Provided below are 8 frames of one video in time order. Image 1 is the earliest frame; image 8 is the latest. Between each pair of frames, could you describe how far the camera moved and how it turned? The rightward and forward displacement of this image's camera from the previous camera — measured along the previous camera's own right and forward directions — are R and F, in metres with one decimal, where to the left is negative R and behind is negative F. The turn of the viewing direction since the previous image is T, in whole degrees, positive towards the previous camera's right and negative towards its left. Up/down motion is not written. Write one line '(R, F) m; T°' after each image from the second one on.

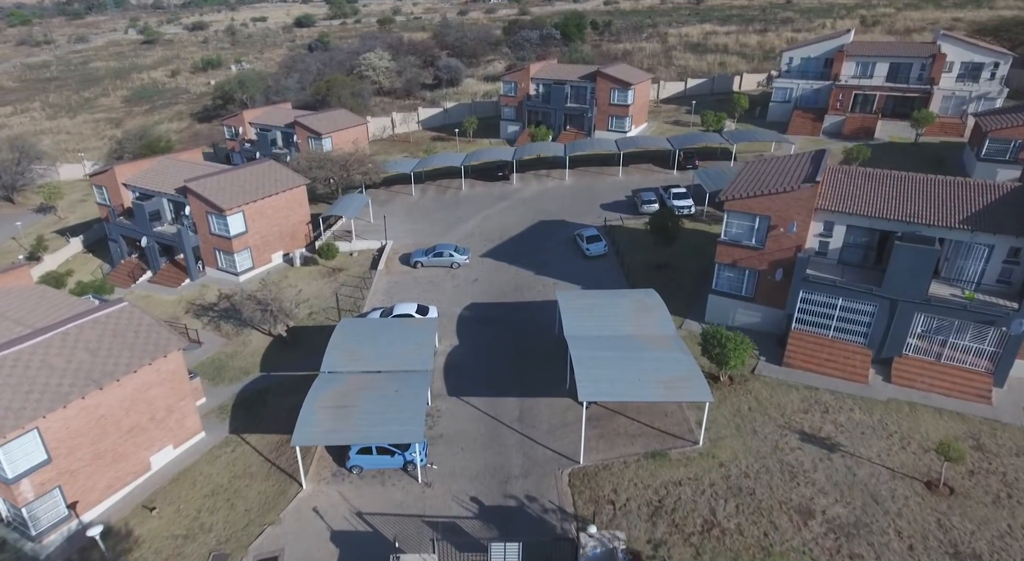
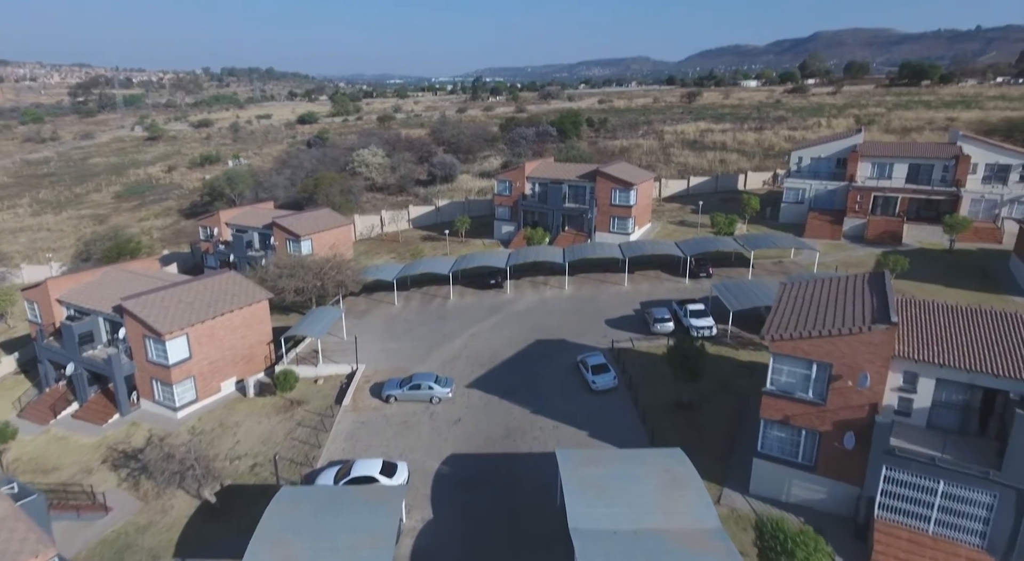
(+0.3, +4.5) m; 0°
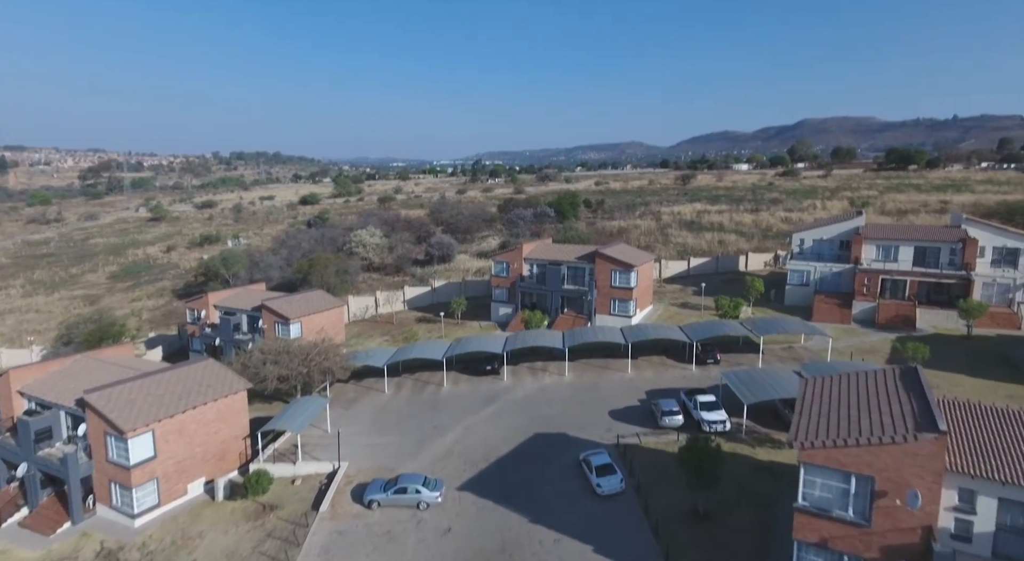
(+0.1, +1.6) m; 0°
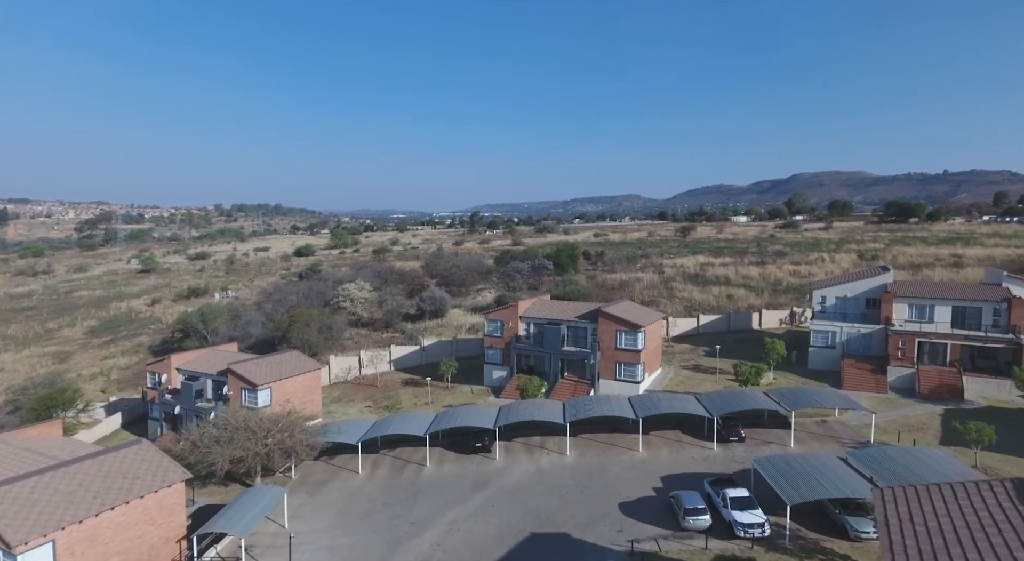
(+0.3, +4.1) m; 0°
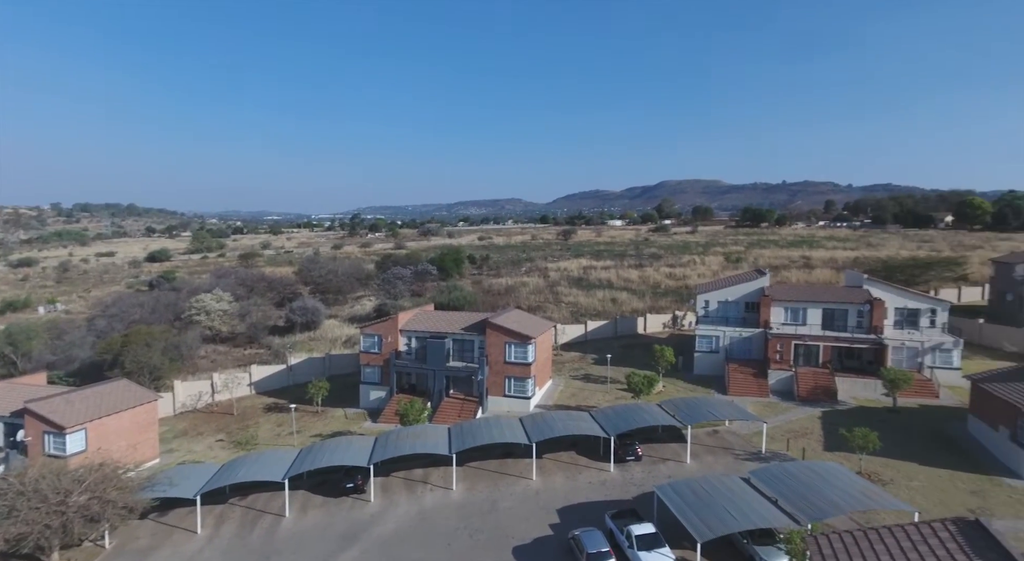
(+0.4, +3.5) m; +11°
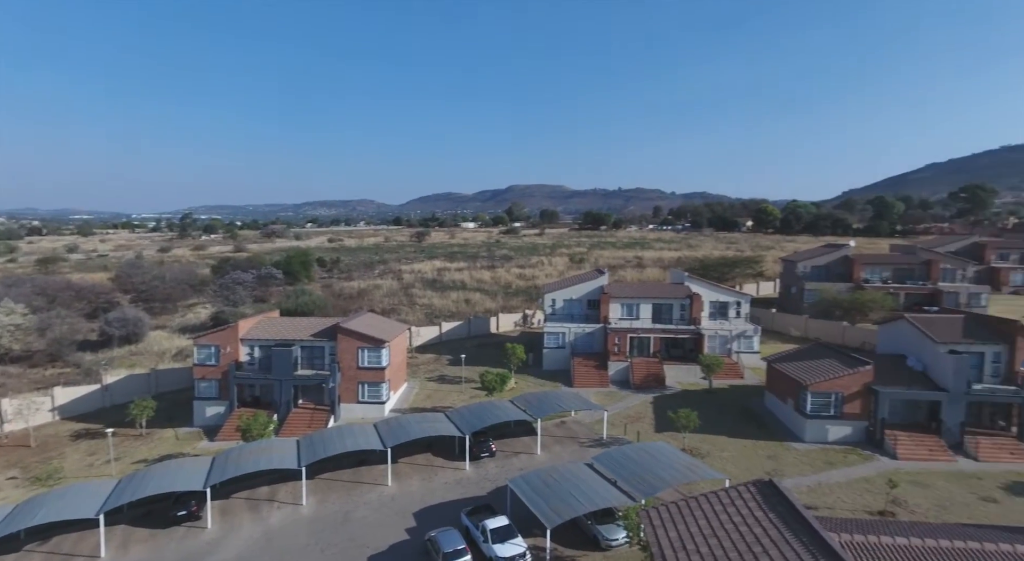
(+0.1, -0.2) m; +14°
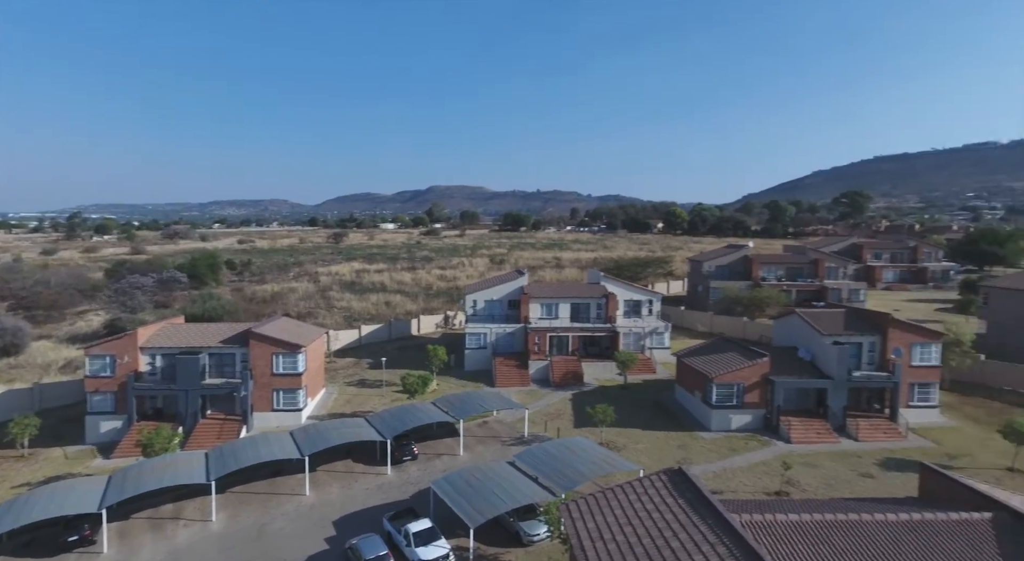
(0.0, -0.1) m; +8°
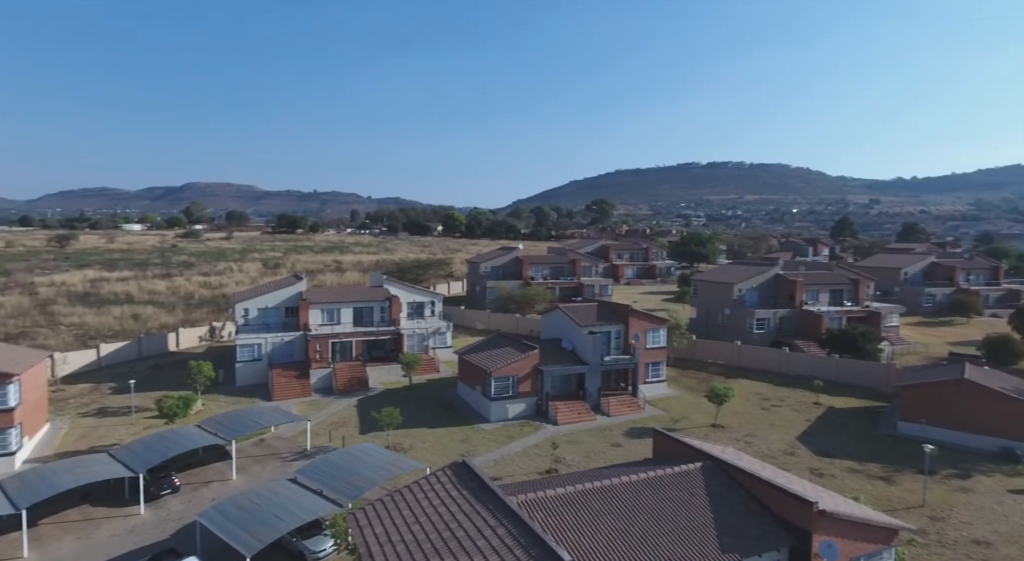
(+0.1, -0.2) m; +20°
